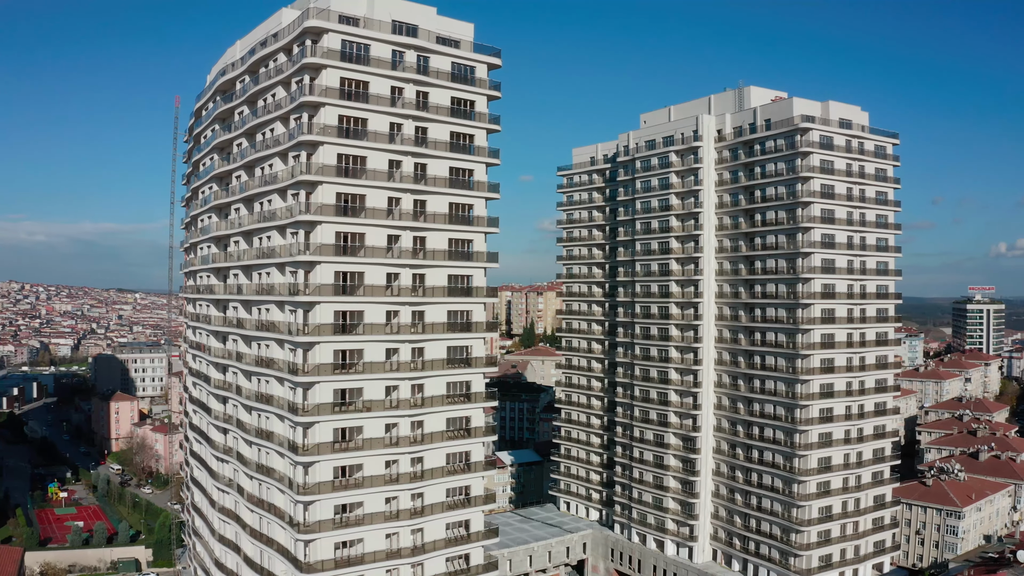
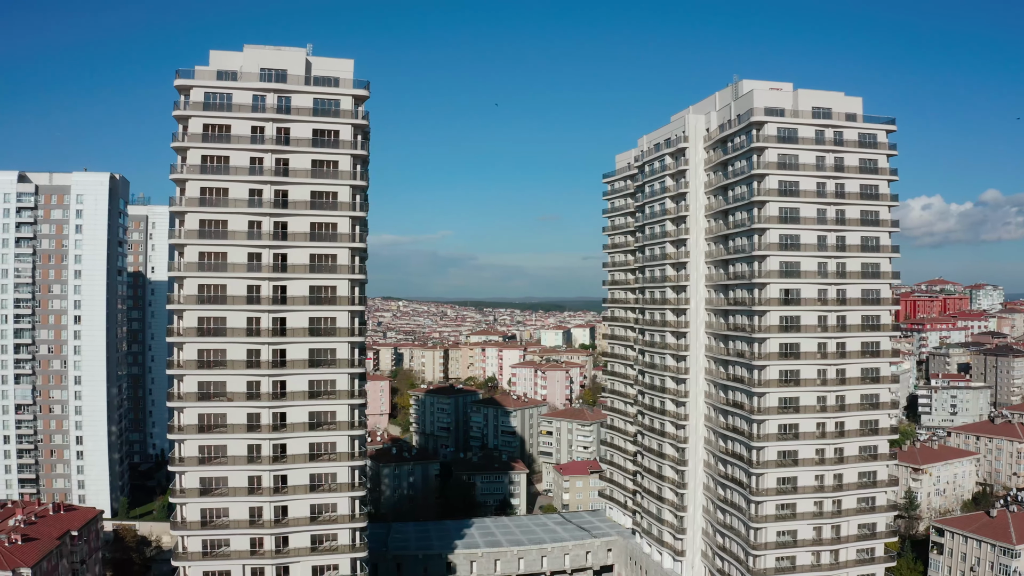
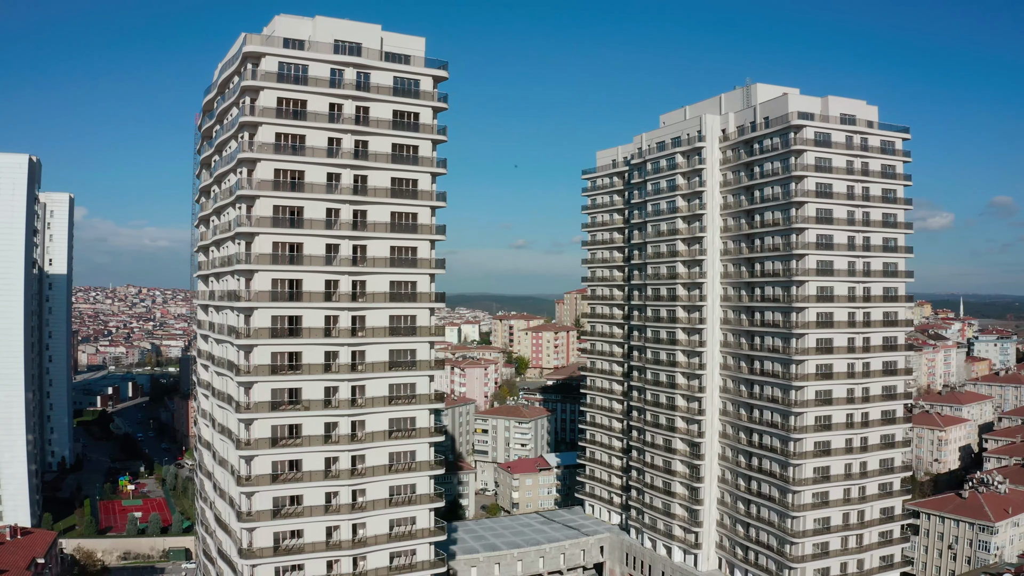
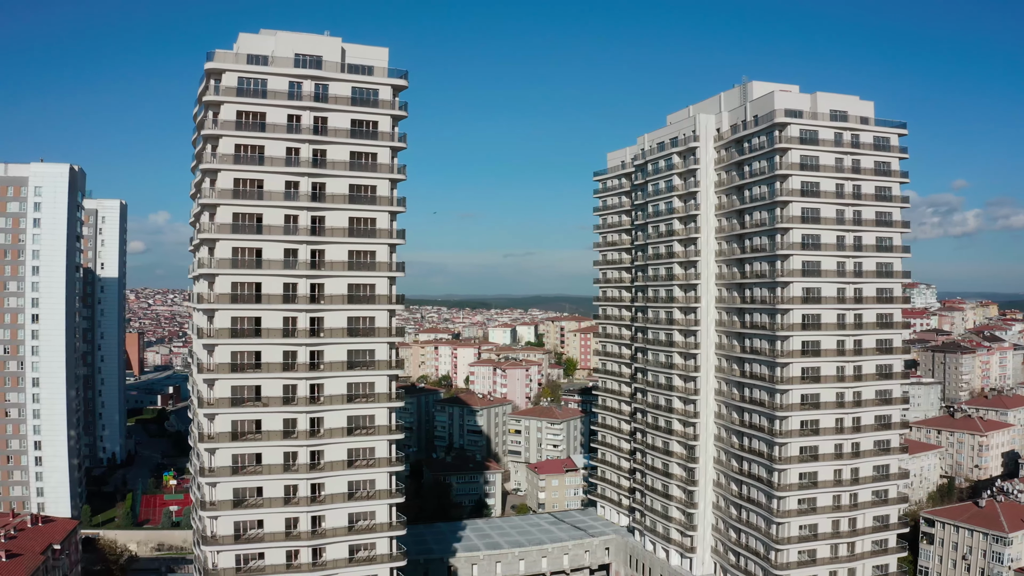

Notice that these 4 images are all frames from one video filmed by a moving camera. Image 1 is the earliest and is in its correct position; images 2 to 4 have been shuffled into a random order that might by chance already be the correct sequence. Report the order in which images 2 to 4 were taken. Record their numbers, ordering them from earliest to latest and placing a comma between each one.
3, 4, 2
